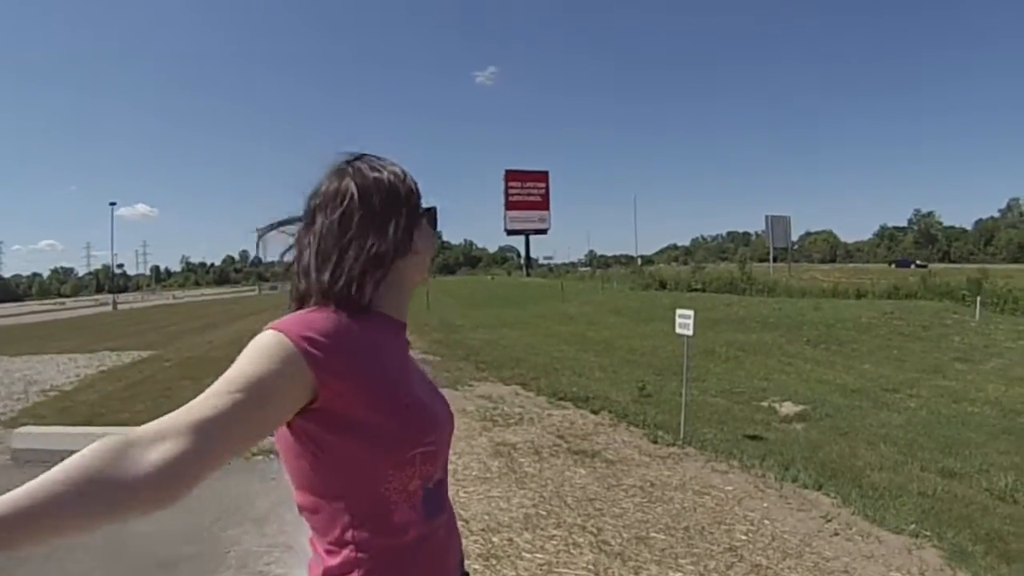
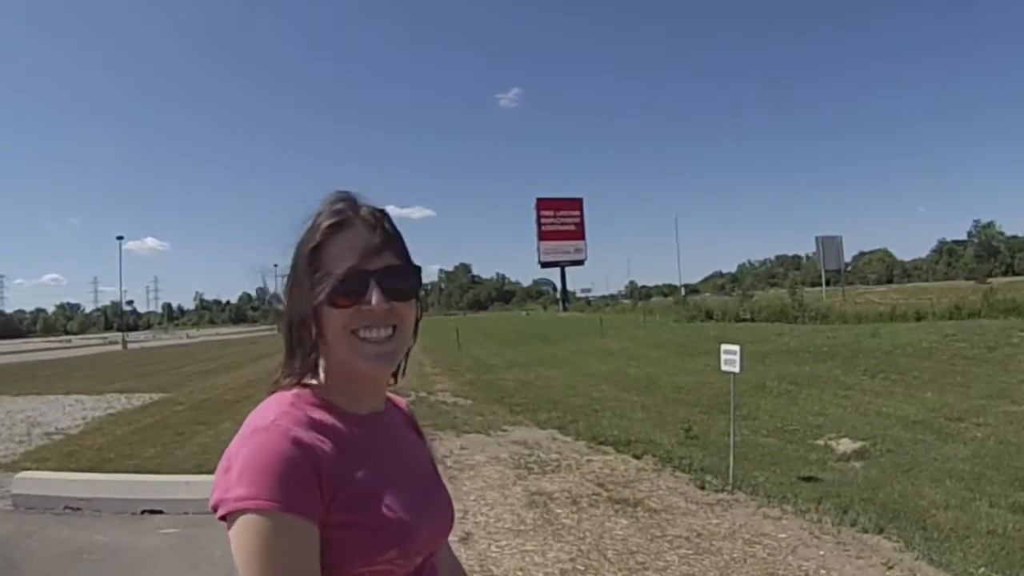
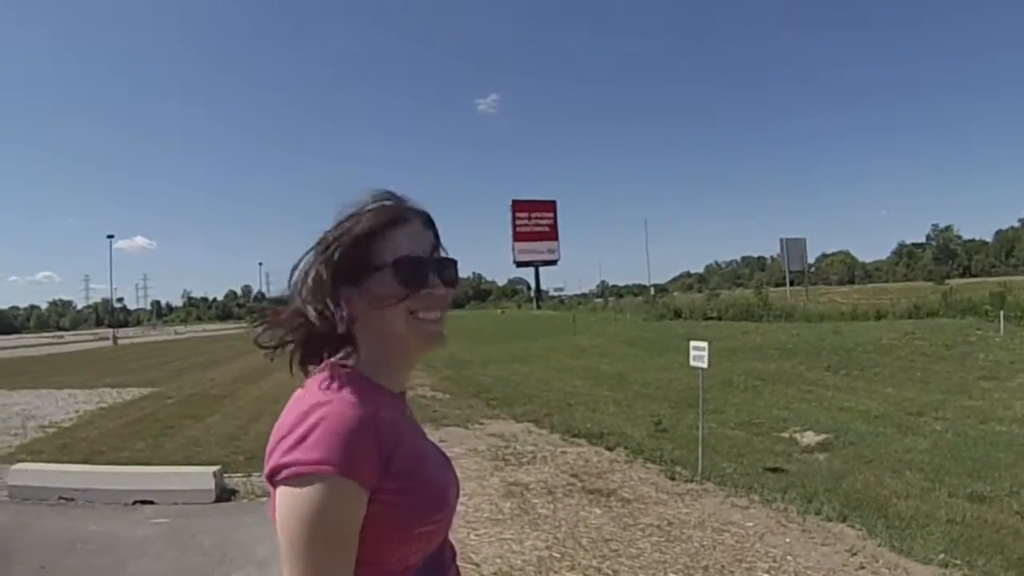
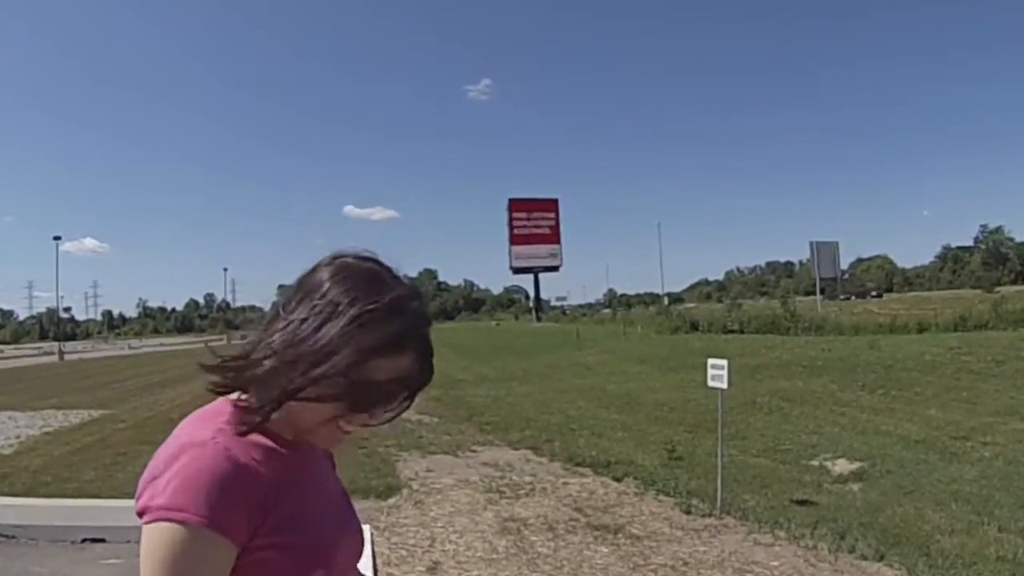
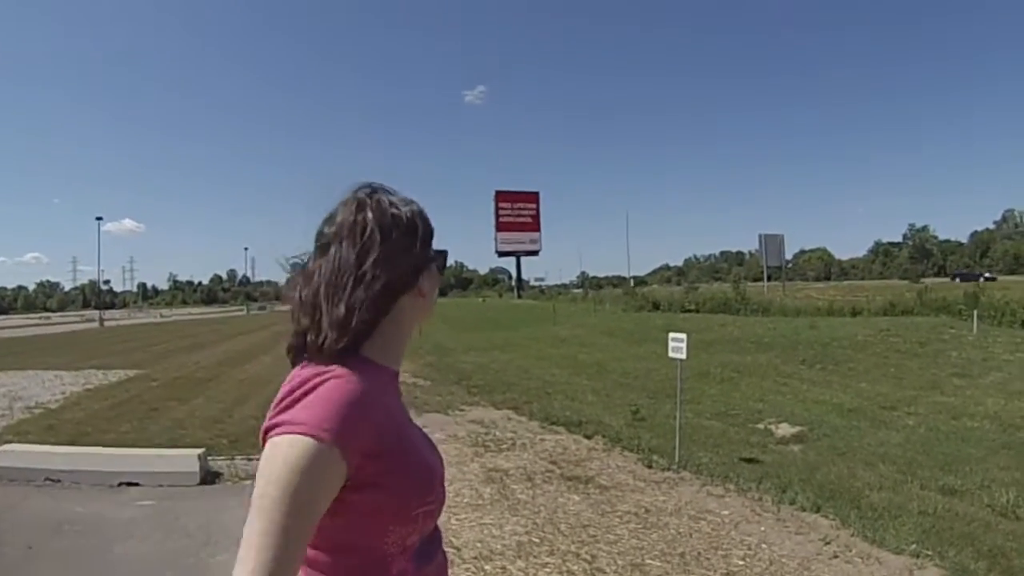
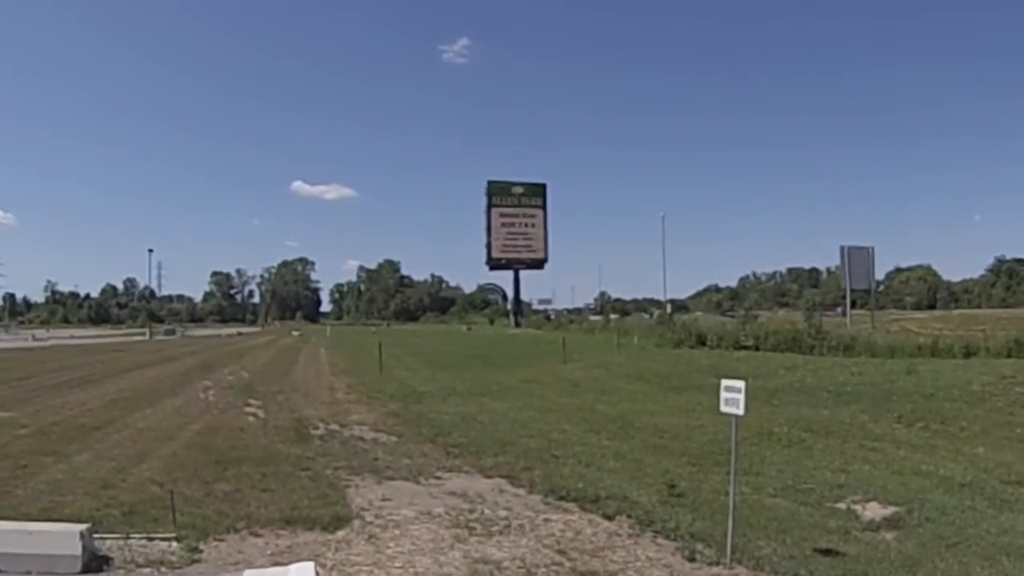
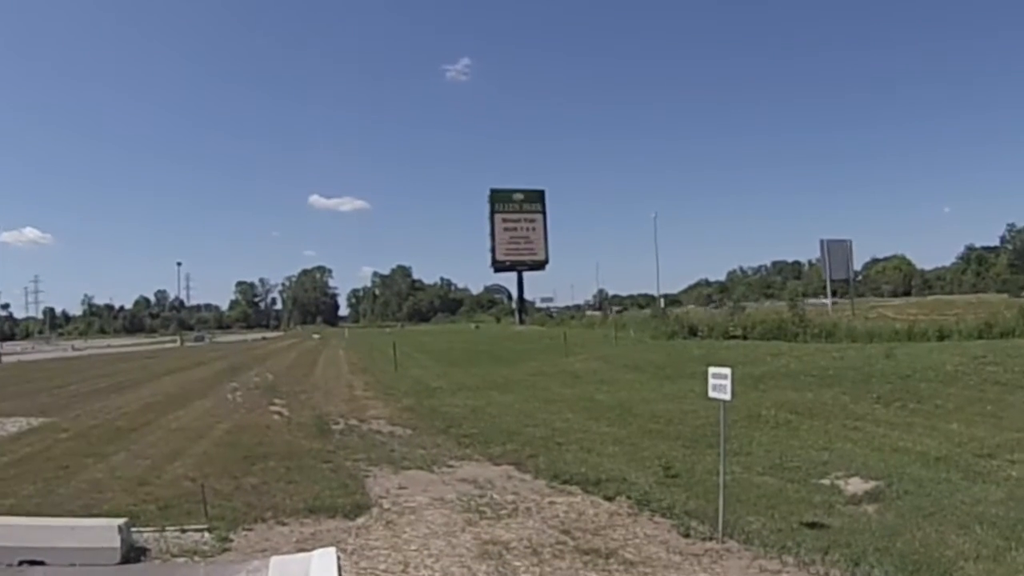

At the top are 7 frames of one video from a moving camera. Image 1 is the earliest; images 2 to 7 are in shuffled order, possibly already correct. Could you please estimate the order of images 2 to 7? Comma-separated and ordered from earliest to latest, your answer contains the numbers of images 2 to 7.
5, 3, 2, 4, 7, 6
